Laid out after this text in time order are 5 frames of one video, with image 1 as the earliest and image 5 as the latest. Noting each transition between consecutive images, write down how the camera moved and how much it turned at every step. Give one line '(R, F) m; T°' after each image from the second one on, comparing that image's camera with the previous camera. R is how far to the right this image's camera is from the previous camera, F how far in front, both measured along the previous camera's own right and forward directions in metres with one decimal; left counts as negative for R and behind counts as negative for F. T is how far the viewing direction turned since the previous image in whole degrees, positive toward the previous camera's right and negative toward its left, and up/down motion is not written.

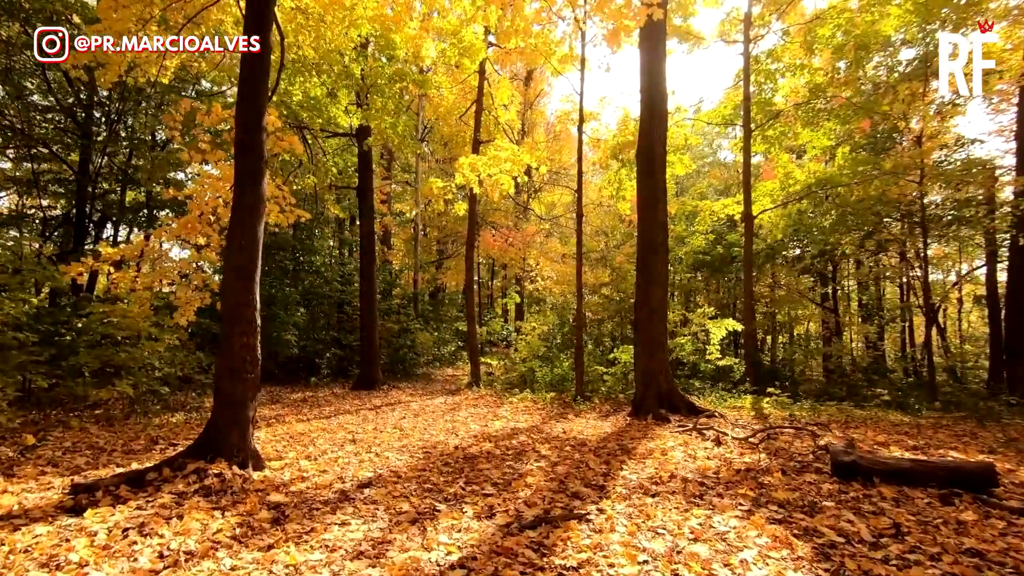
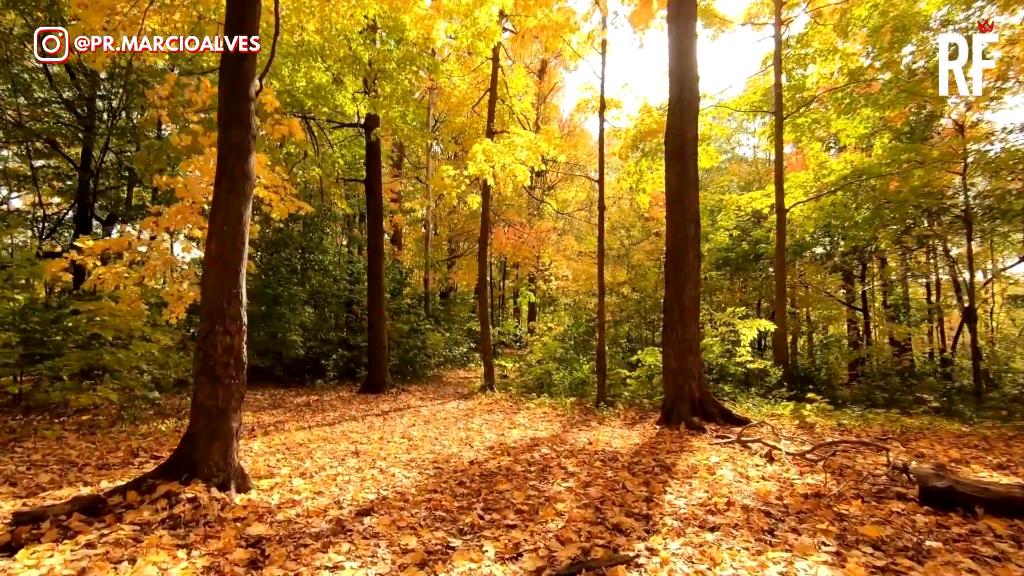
(-0.1, +0.6) m; -1°
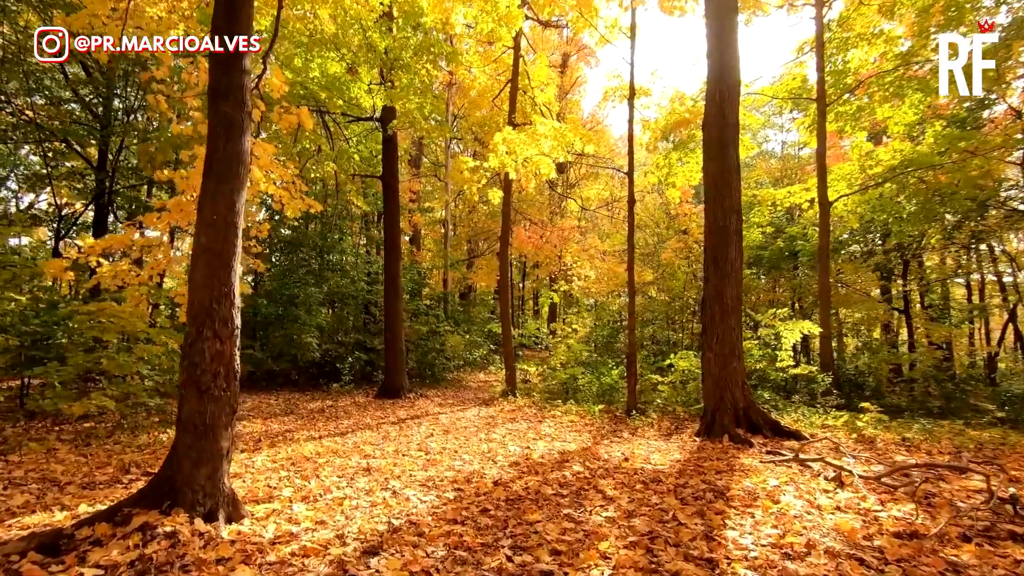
(-0.1, +0.5) m; -2°
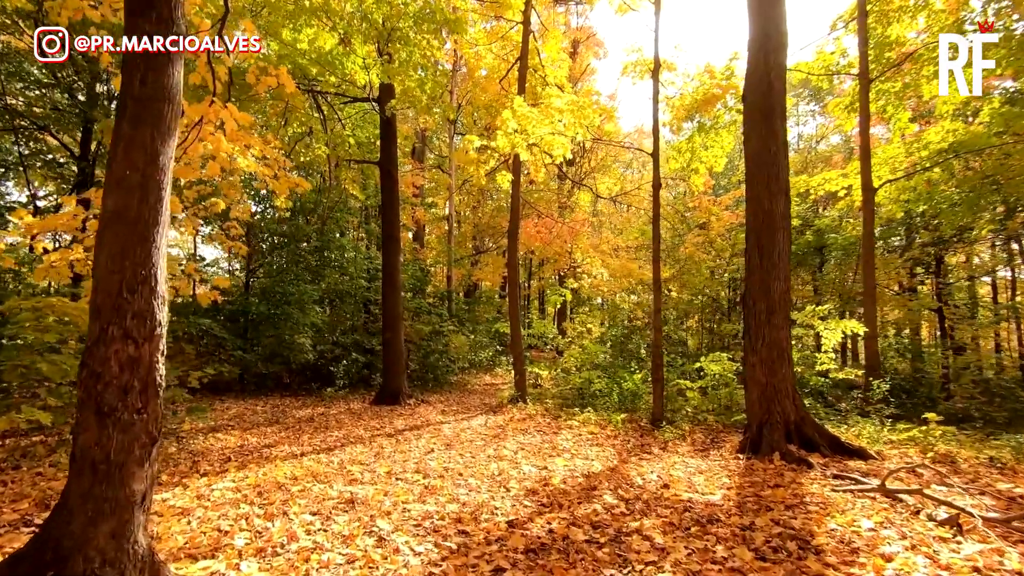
(-0.1, +0.9) m; -1°
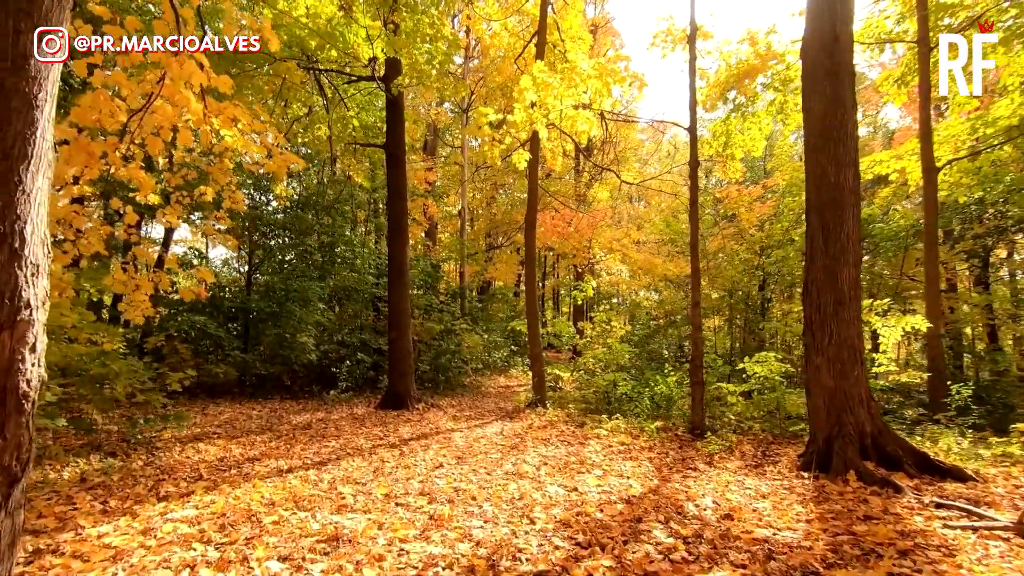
(-0.1, +0.8) m; -2°
